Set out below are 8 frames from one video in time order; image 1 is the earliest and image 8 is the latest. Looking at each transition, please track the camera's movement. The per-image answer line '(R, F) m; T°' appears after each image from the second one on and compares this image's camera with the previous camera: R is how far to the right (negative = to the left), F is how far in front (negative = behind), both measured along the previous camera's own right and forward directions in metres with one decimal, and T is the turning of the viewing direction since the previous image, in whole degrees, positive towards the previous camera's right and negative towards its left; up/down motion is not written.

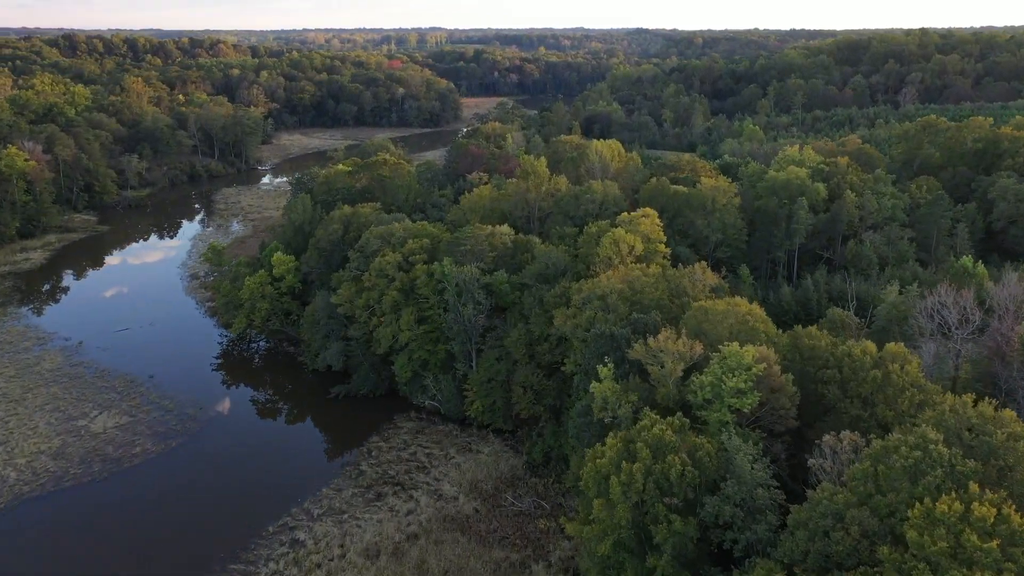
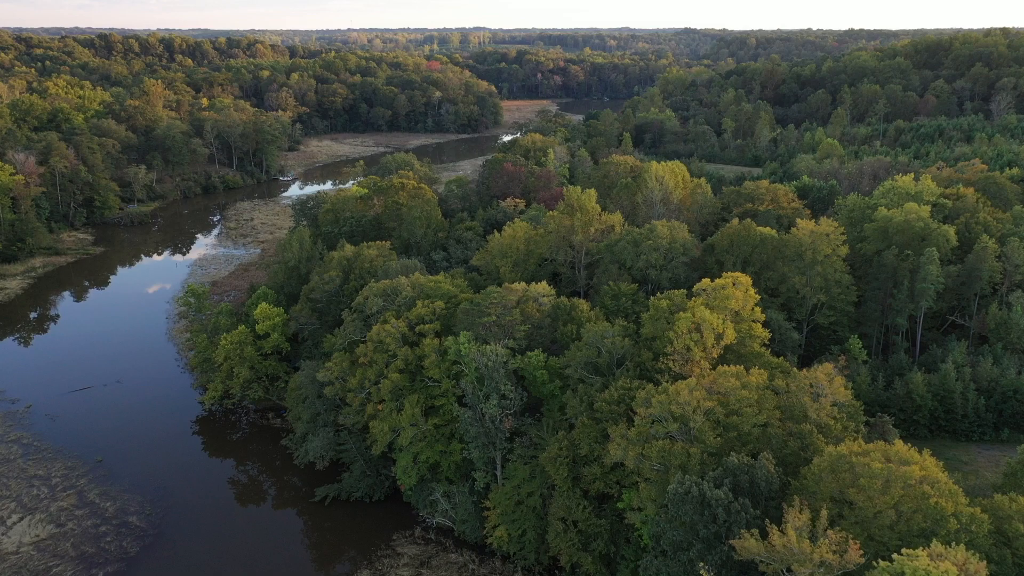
(0.0, +7.5) m; -3°
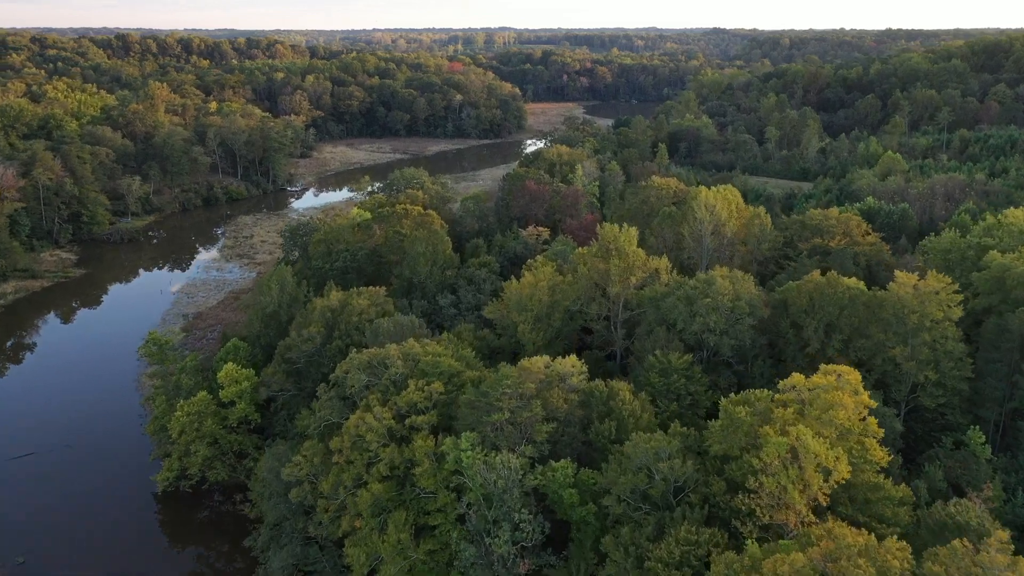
(+0.1, +5.7) m; -2°
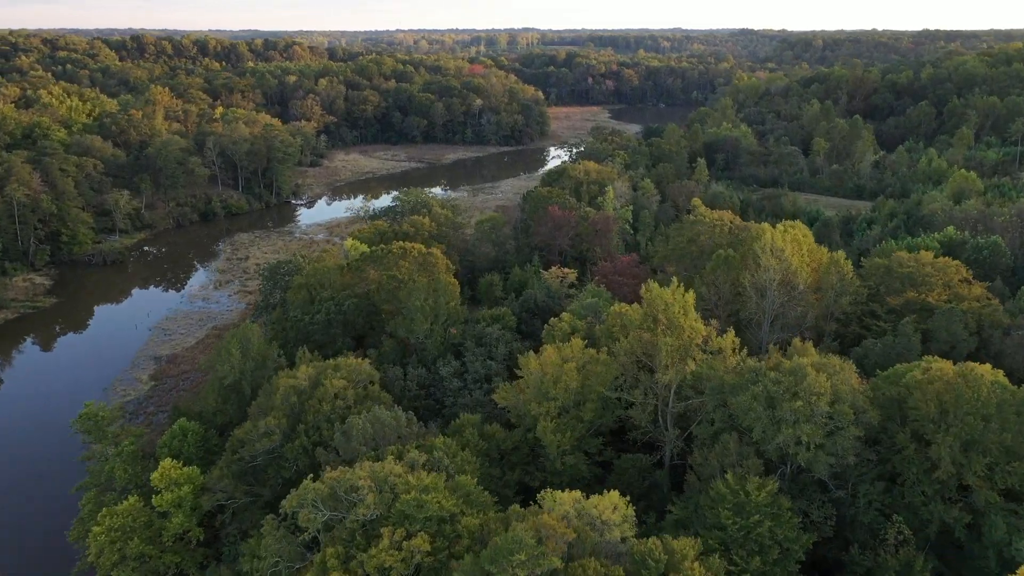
(+0.1, +5.7) m; -2°
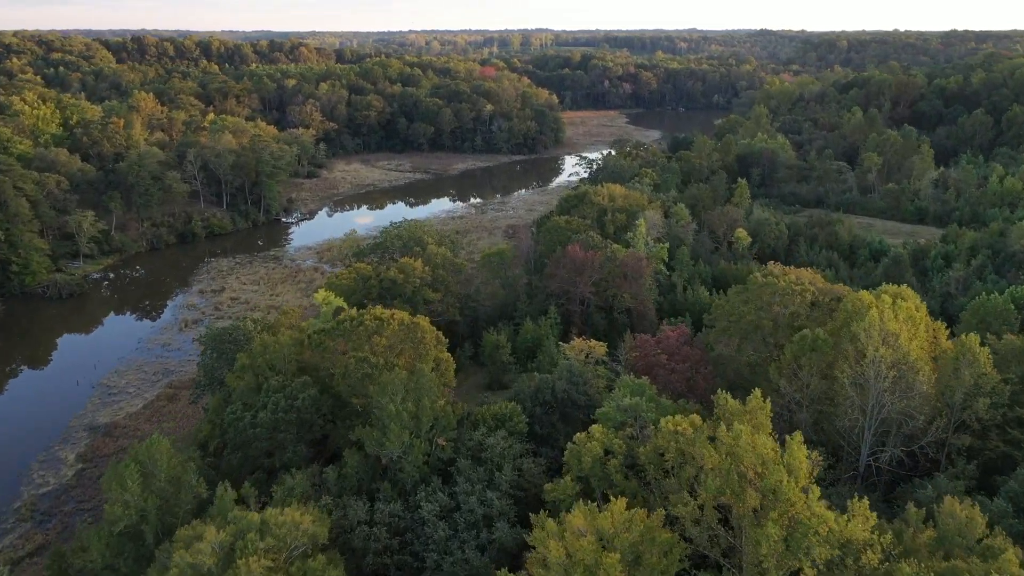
(0.0, +6.6) m; -1°
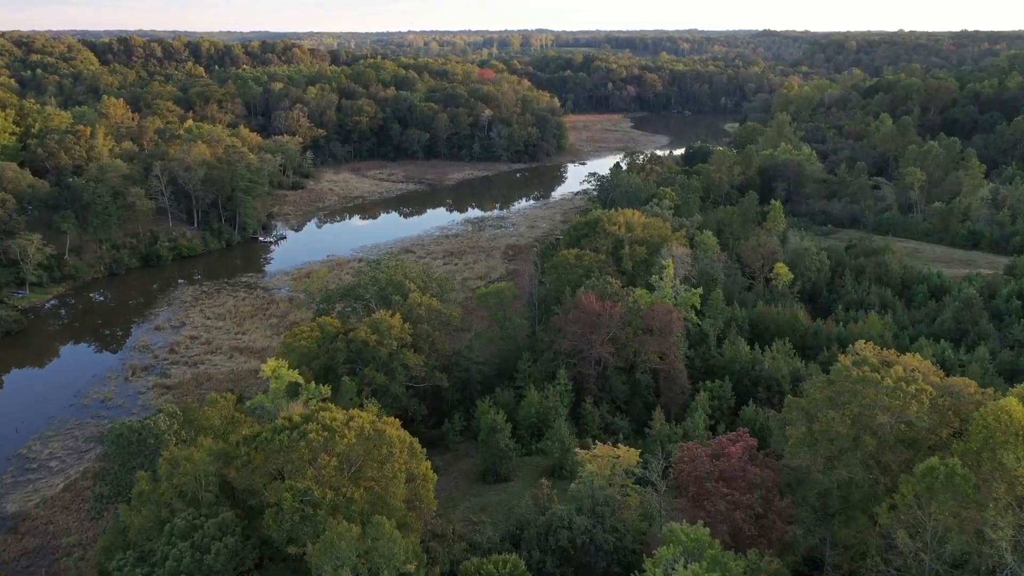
(0.0, +5.7) m; 0°
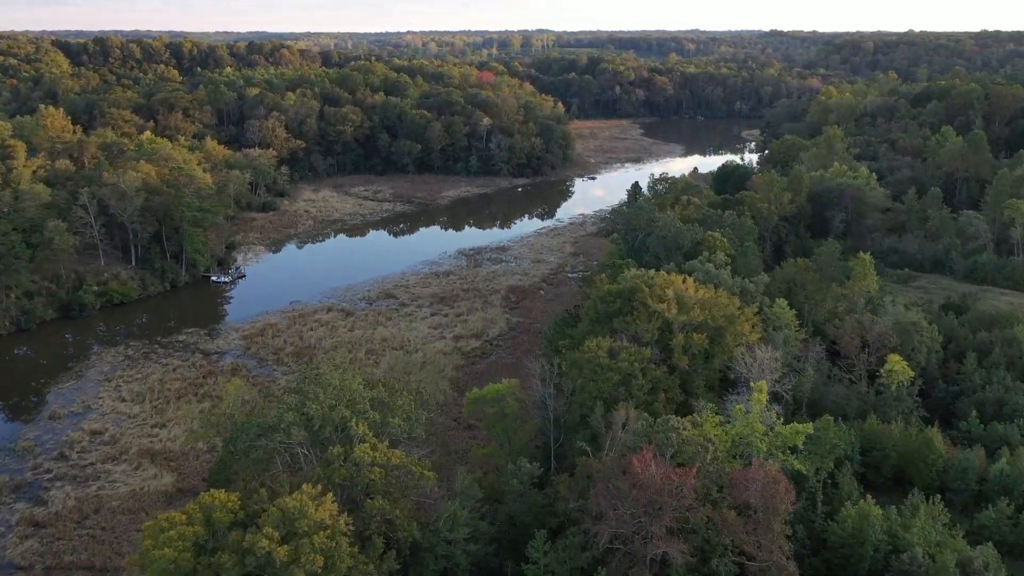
(-0.1, +9.5) m; 0°
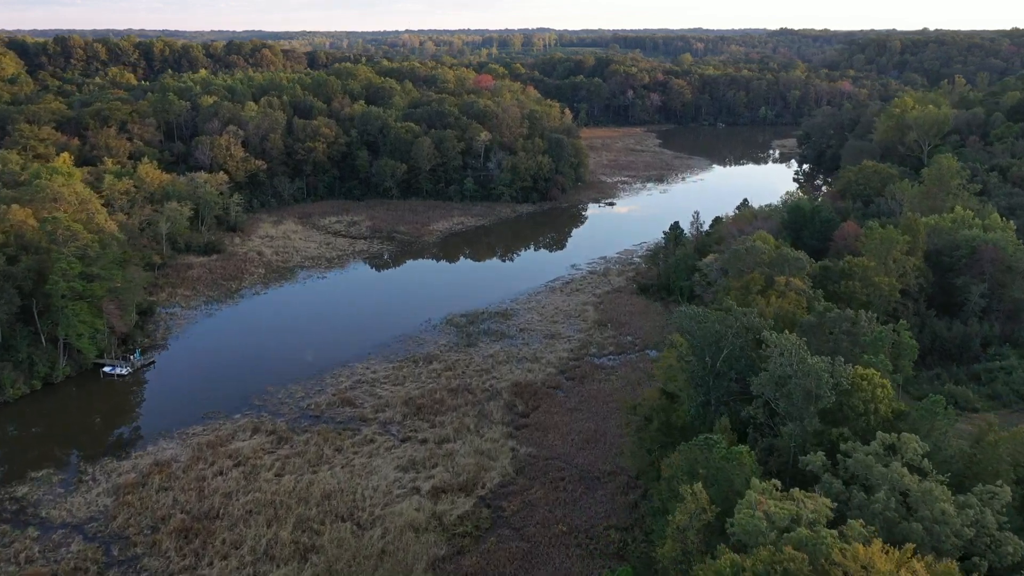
(-0.3, +13.3) m; 0°
